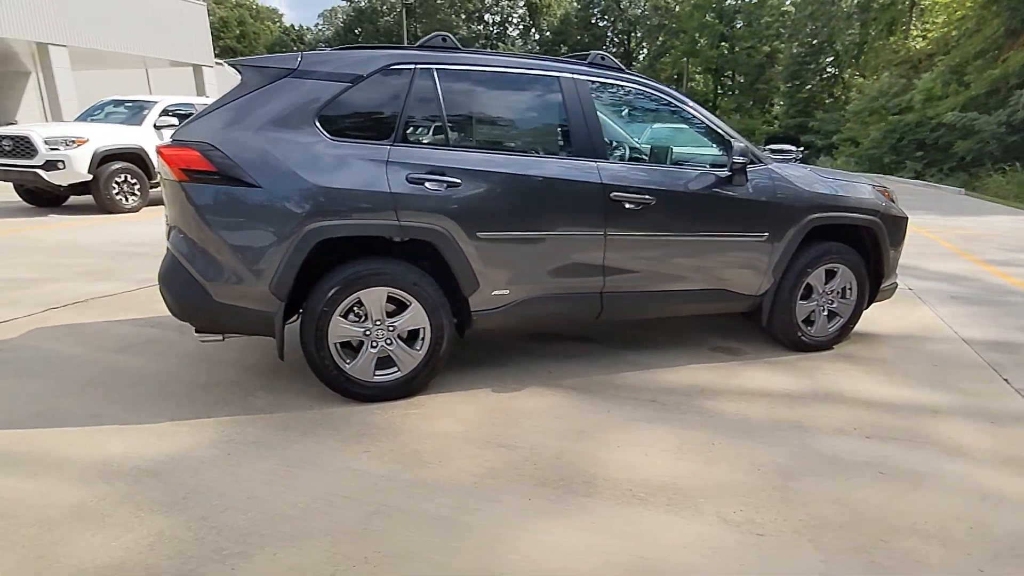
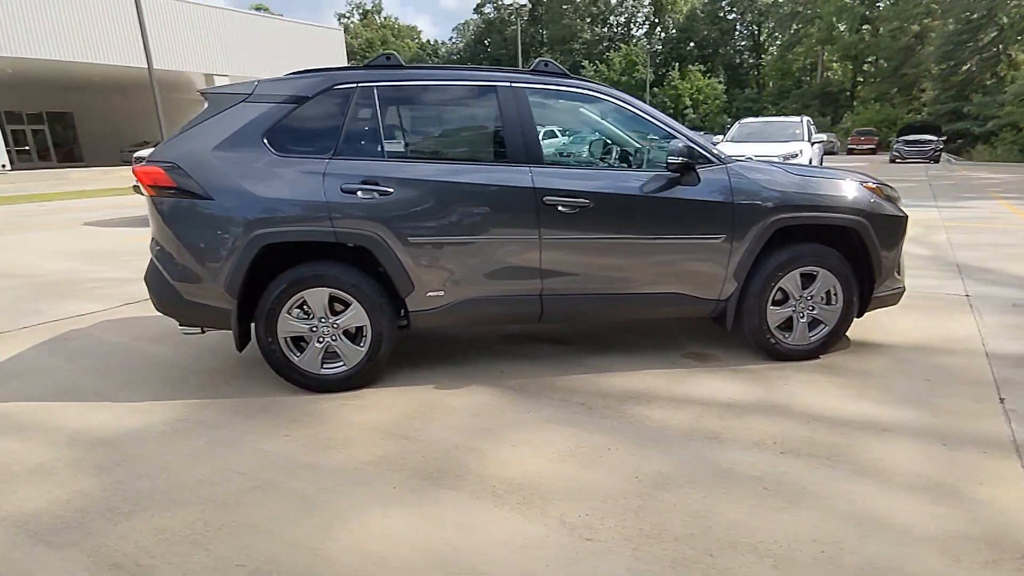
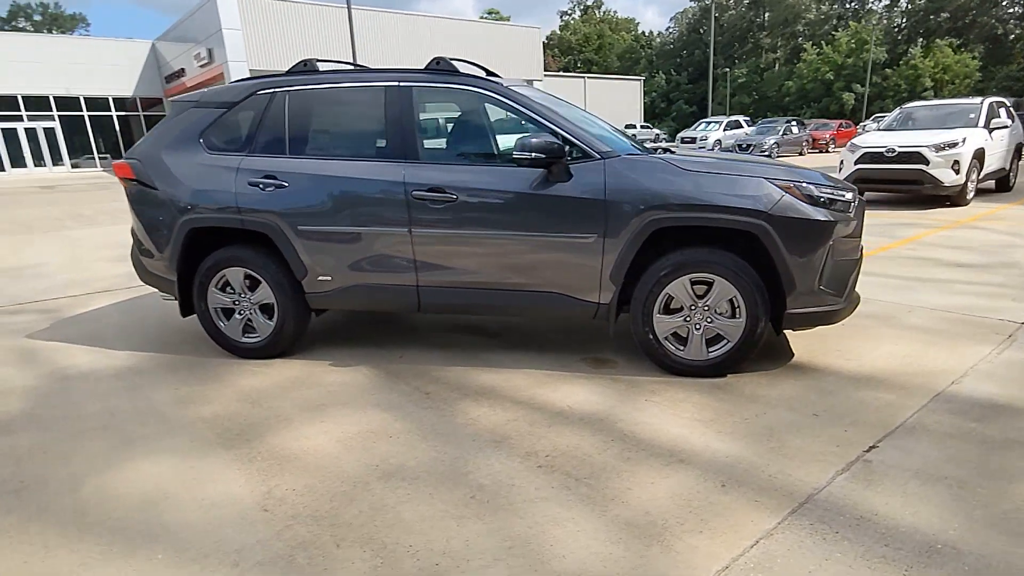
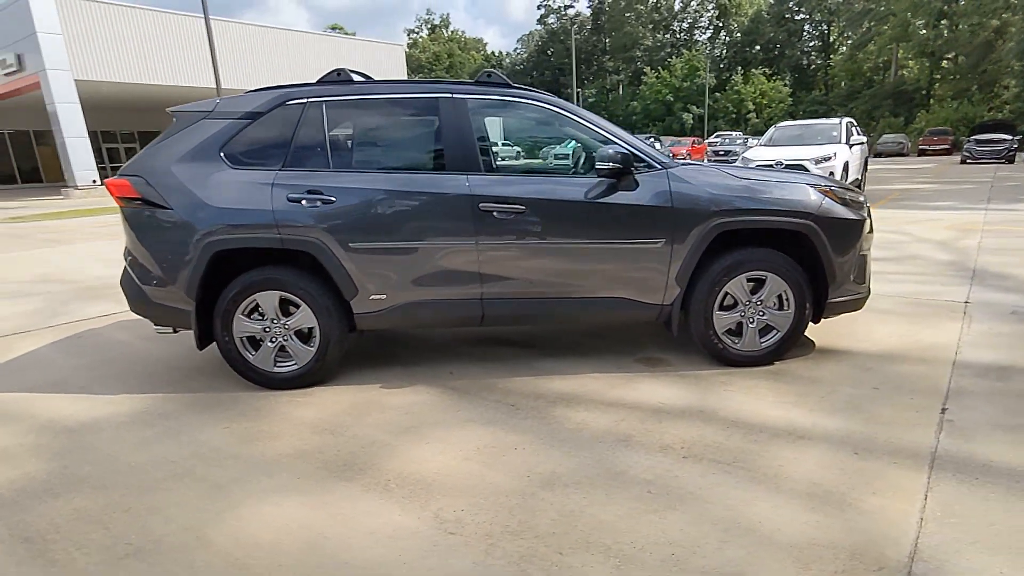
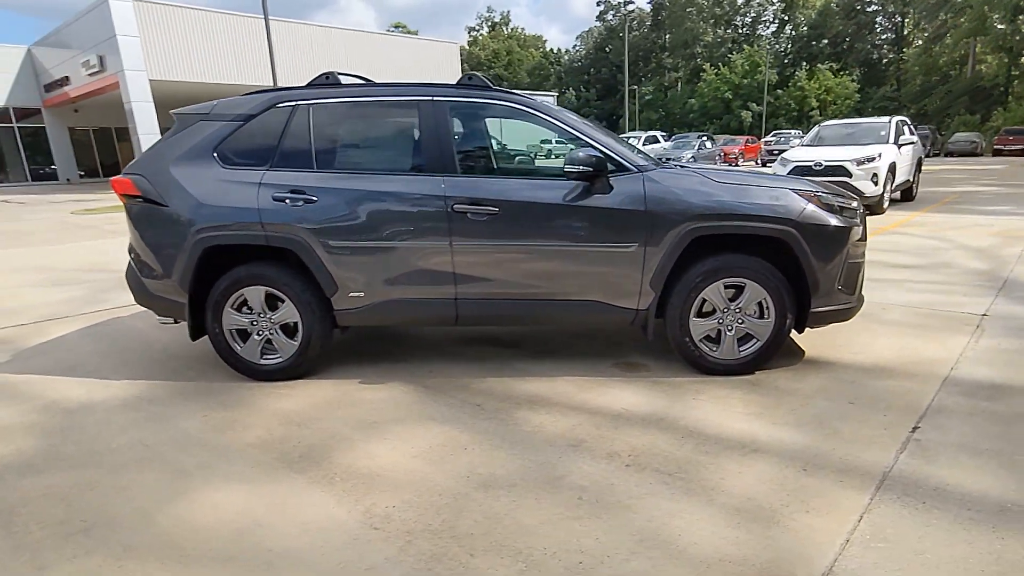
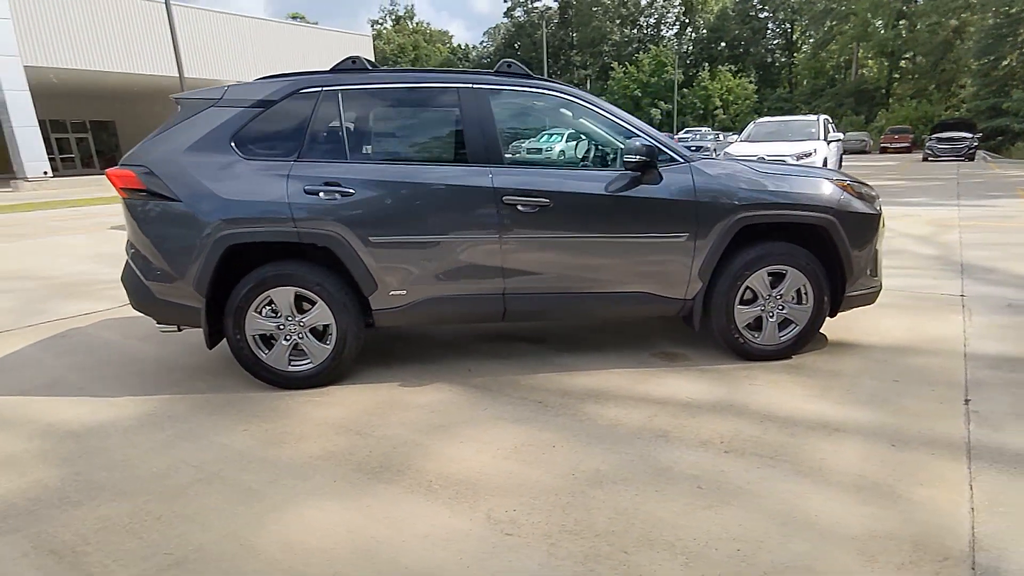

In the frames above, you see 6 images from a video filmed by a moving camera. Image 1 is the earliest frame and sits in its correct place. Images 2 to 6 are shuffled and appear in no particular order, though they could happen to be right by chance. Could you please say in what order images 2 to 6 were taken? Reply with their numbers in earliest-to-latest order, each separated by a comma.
2, 6, 4, 5, 3
